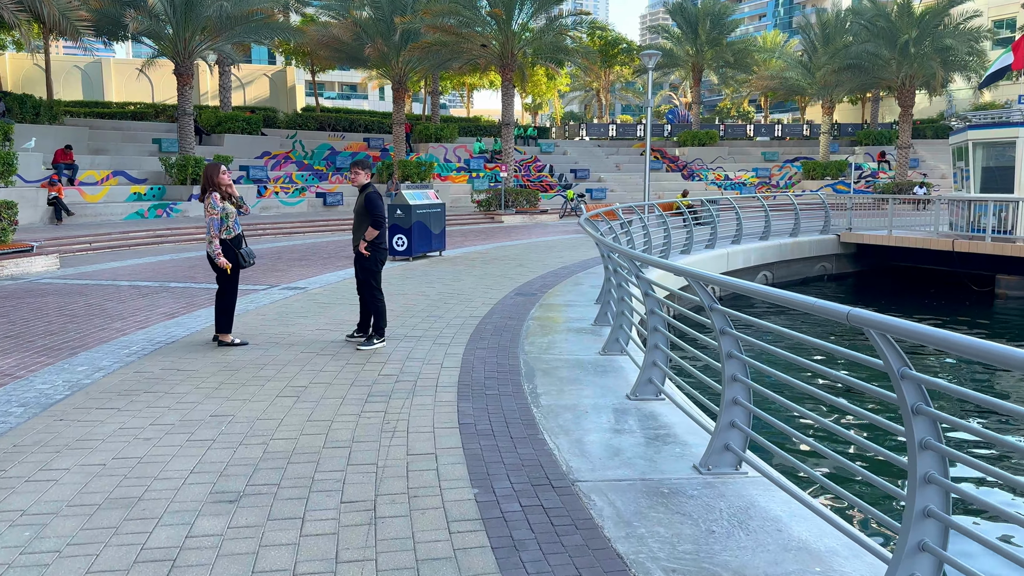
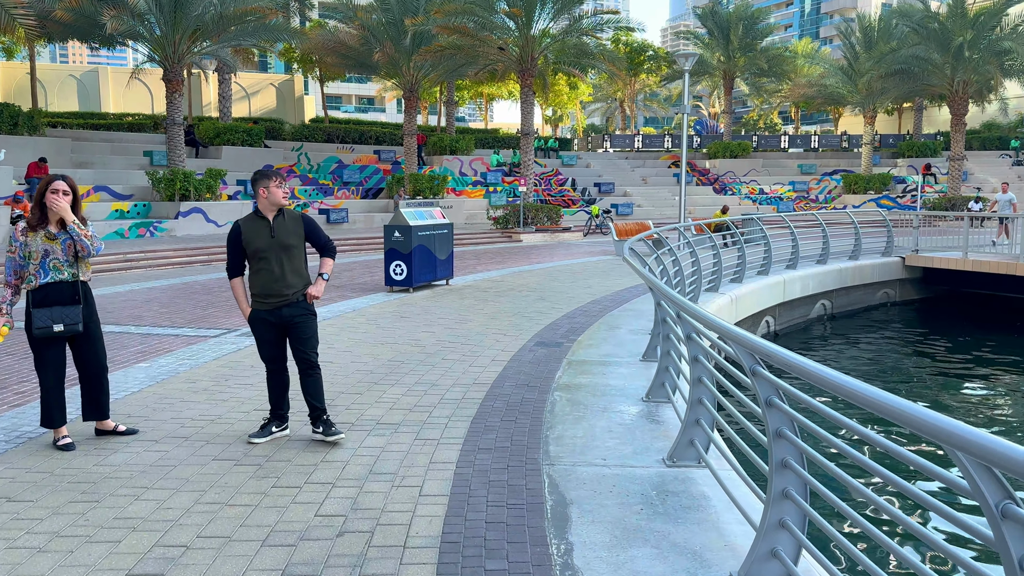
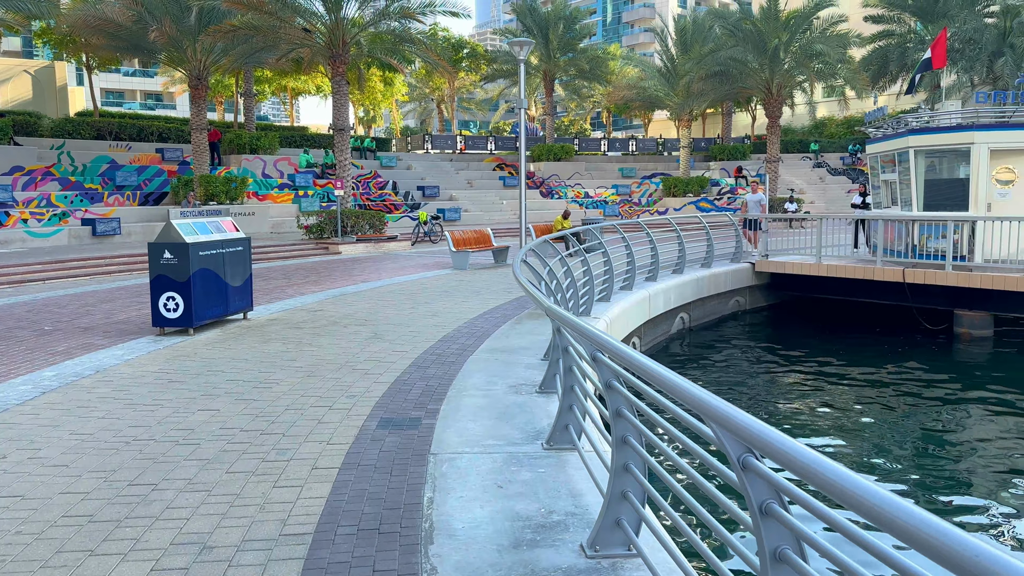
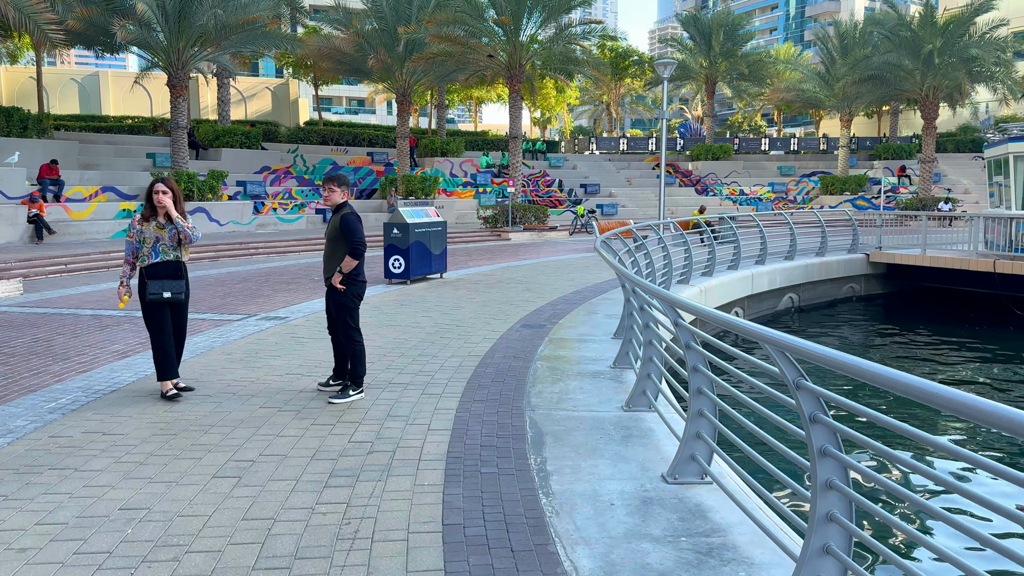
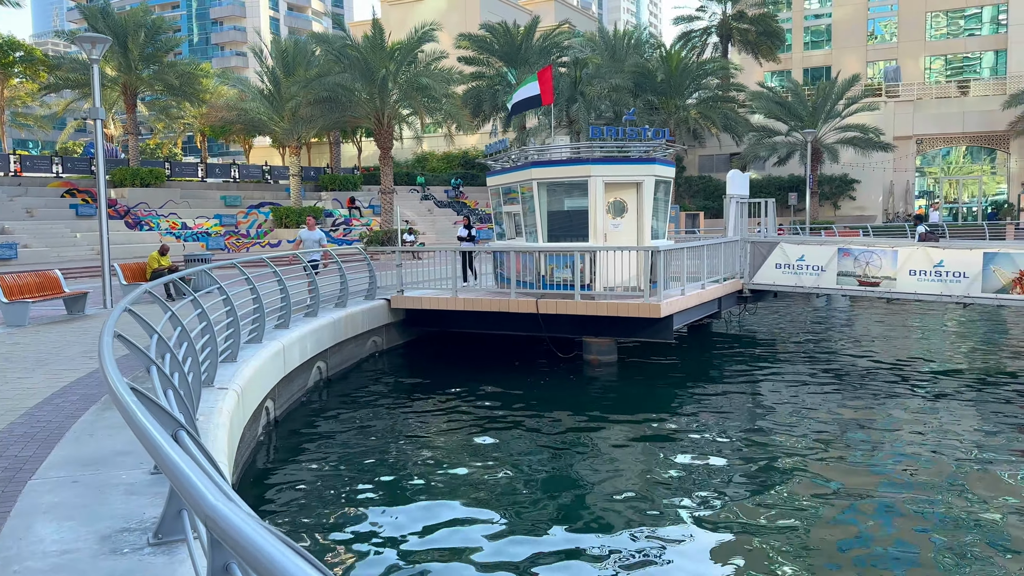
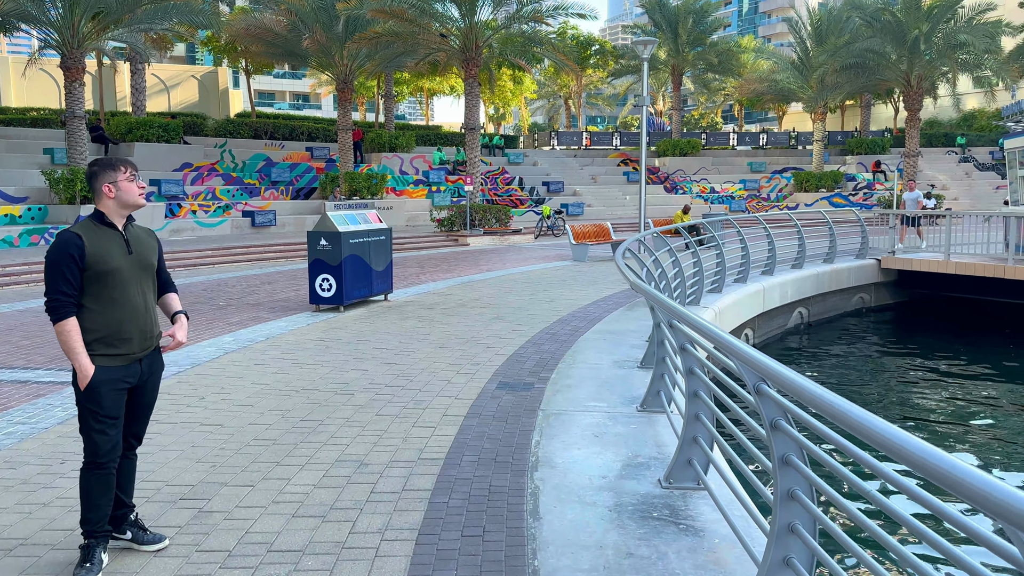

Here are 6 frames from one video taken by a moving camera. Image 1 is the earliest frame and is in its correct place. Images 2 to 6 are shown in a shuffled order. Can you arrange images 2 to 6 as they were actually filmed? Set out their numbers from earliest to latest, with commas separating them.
4, 2, 6, 3, 5
